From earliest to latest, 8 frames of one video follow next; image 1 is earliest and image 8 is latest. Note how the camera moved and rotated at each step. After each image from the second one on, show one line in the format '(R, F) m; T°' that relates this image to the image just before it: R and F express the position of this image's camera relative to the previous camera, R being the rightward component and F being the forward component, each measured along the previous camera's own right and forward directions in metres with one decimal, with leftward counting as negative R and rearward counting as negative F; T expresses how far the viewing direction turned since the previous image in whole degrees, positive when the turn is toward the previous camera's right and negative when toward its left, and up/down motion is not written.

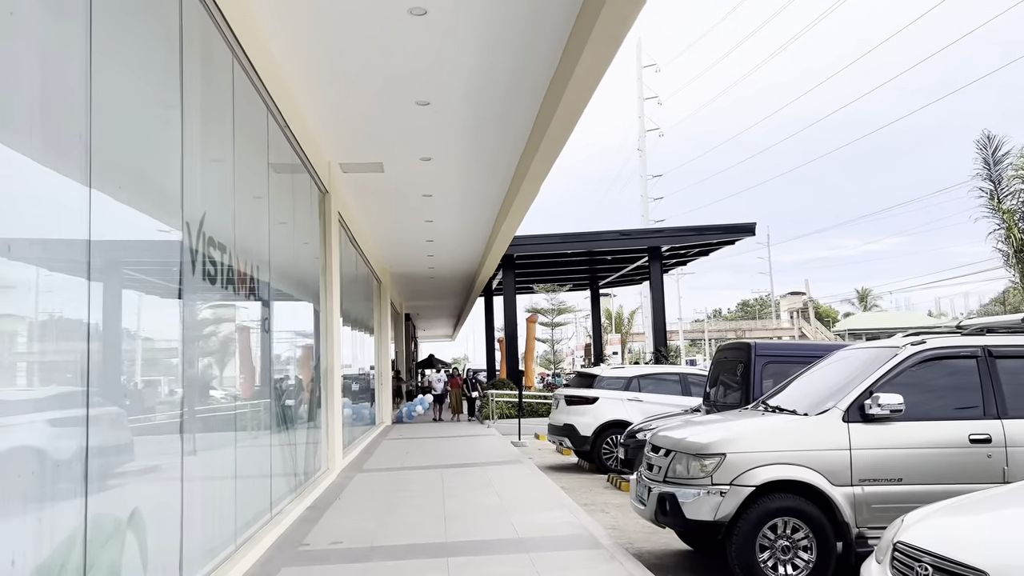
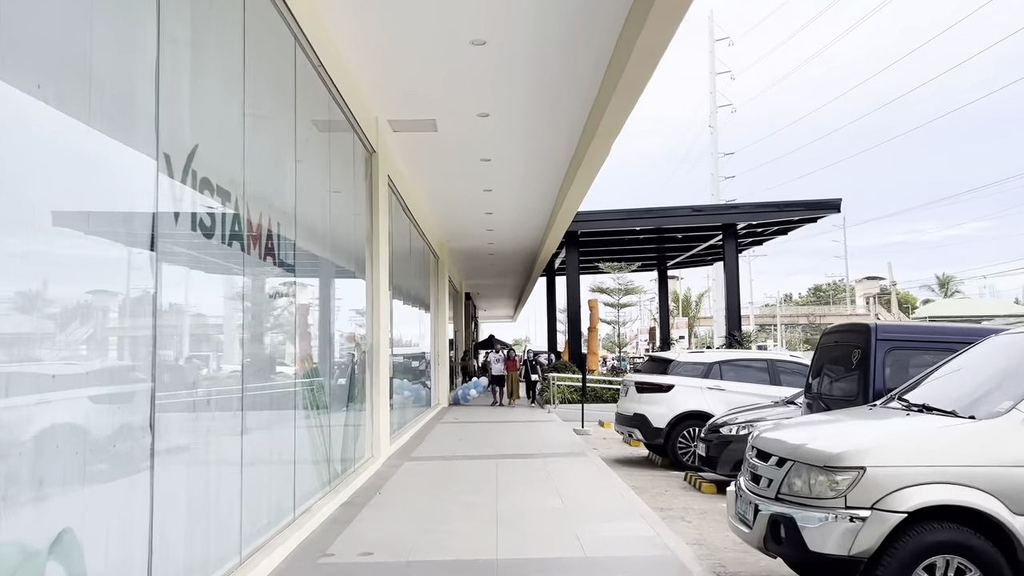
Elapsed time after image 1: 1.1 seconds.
(0.0, +1.1) m; -4°
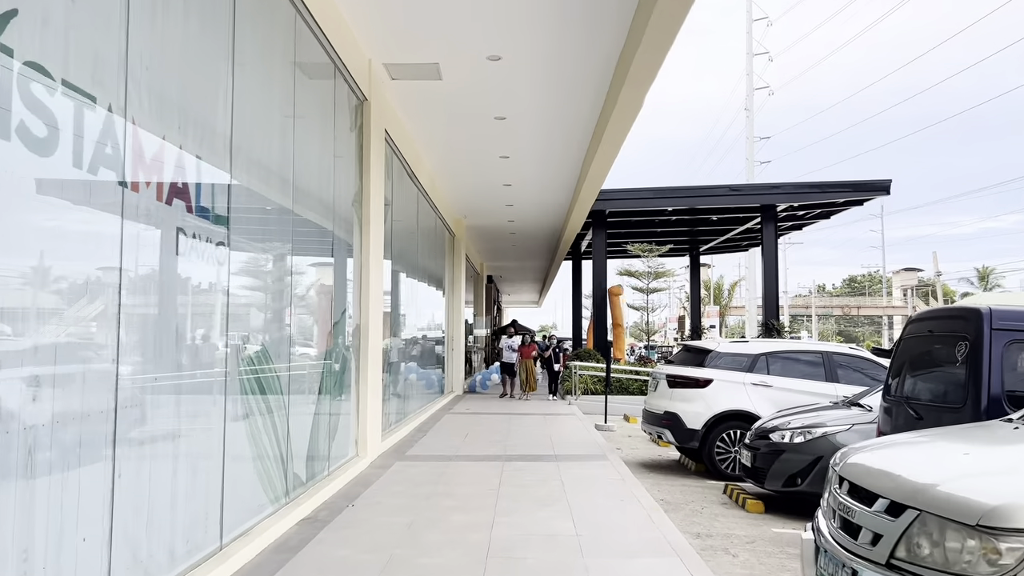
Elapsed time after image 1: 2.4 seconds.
(+0.2, +1.3) m; -2°
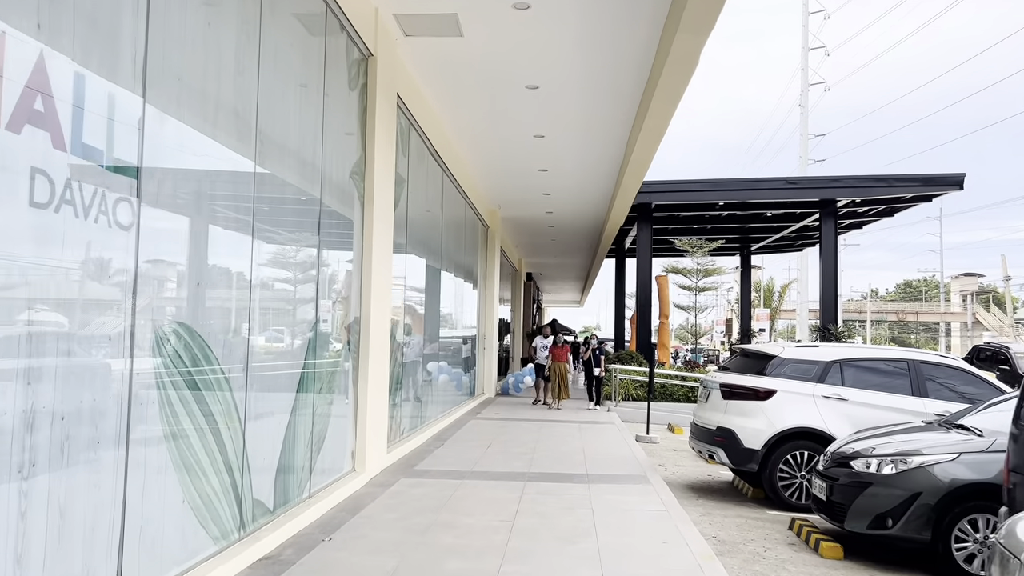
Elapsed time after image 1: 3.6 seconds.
(+0.1, +1.2) m; -3°
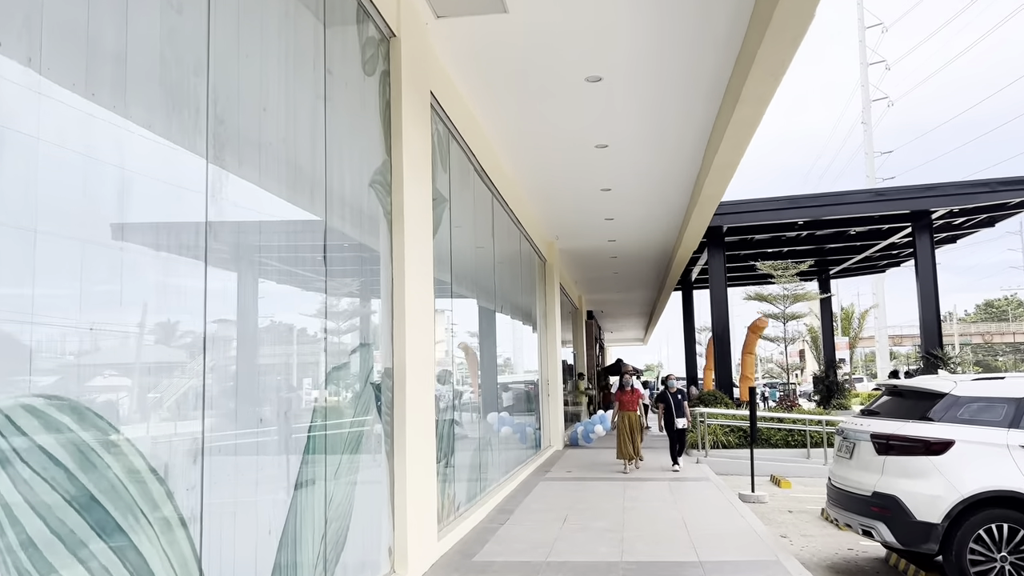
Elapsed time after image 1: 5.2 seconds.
(-0.1, +1.6) m; -4°
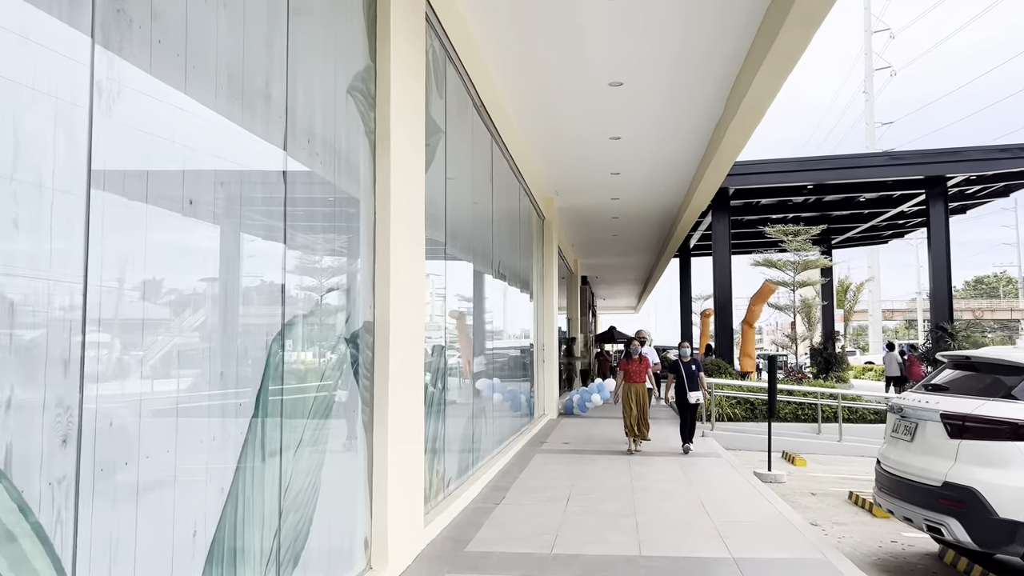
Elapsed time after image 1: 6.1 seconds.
(-0.1, +0.9) m; +1°
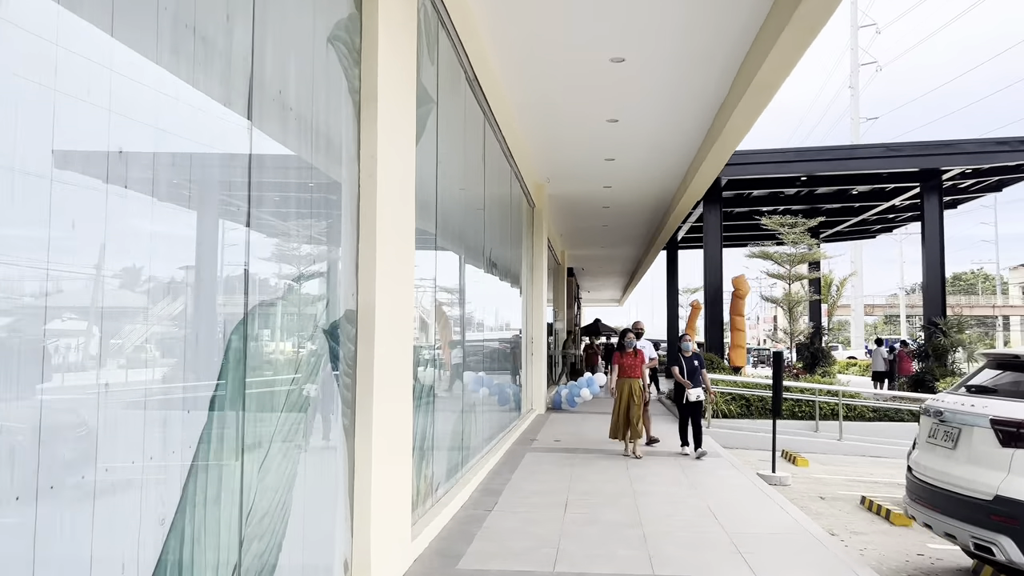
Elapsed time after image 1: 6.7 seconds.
(-0.1, +0.5) m; +1°
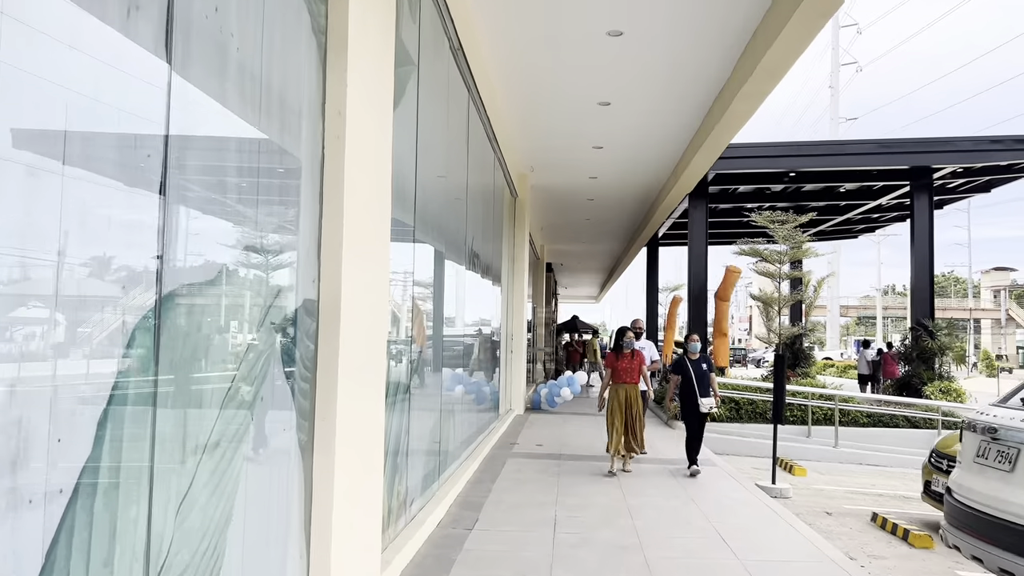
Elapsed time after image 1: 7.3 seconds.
(-0.1, +0.6) m; +2°
